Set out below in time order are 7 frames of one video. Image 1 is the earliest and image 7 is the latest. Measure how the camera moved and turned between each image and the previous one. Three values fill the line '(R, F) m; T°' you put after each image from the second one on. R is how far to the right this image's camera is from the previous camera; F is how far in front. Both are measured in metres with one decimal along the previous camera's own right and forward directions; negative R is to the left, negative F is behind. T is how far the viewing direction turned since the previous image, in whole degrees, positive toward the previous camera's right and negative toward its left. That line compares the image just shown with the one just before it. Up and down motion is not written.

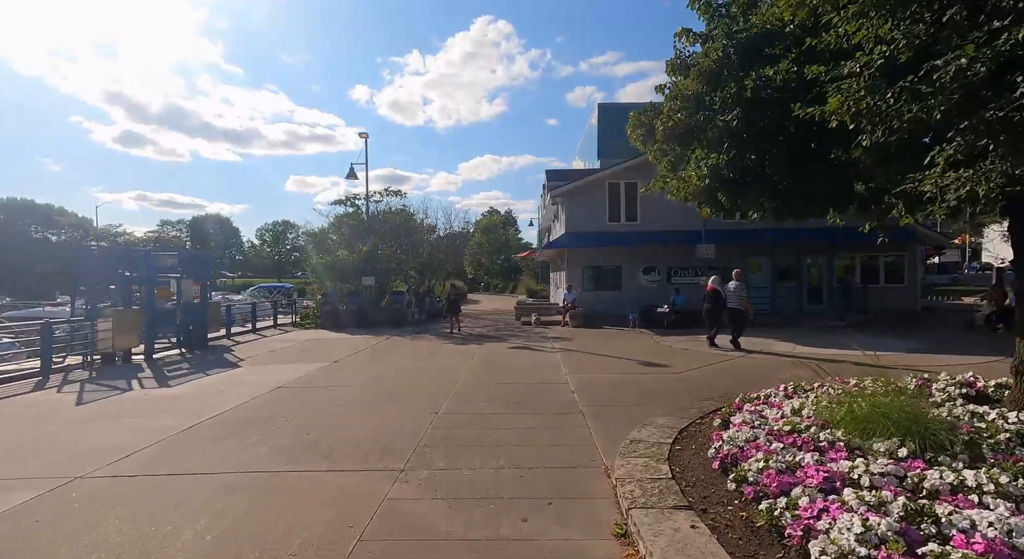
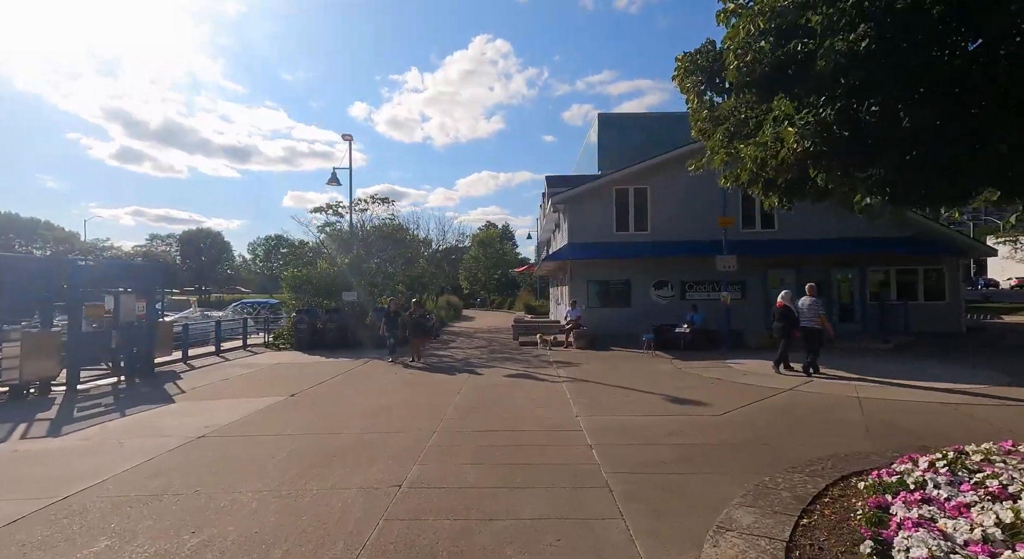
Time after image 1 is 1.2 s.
(0.0, +2.1) m; 0°
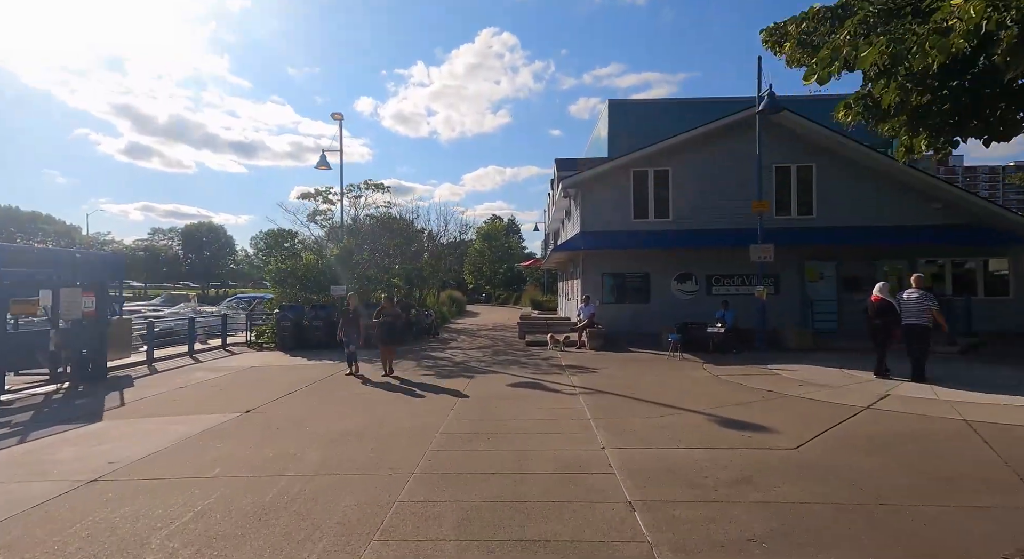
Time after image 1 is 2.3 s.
(0.0, +1.9) m; -1°
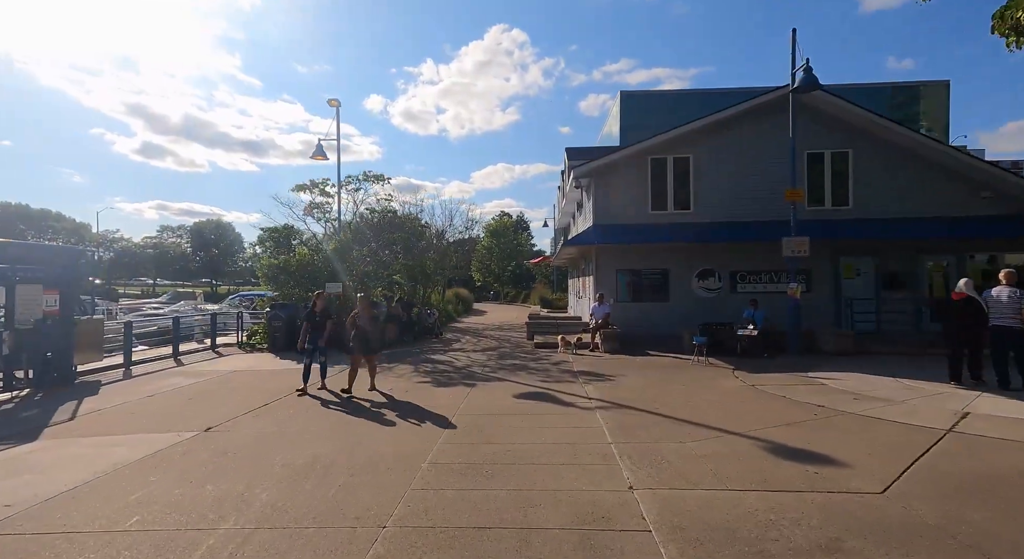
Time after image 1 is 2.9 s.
(+0.1, +1.3) m; -1°
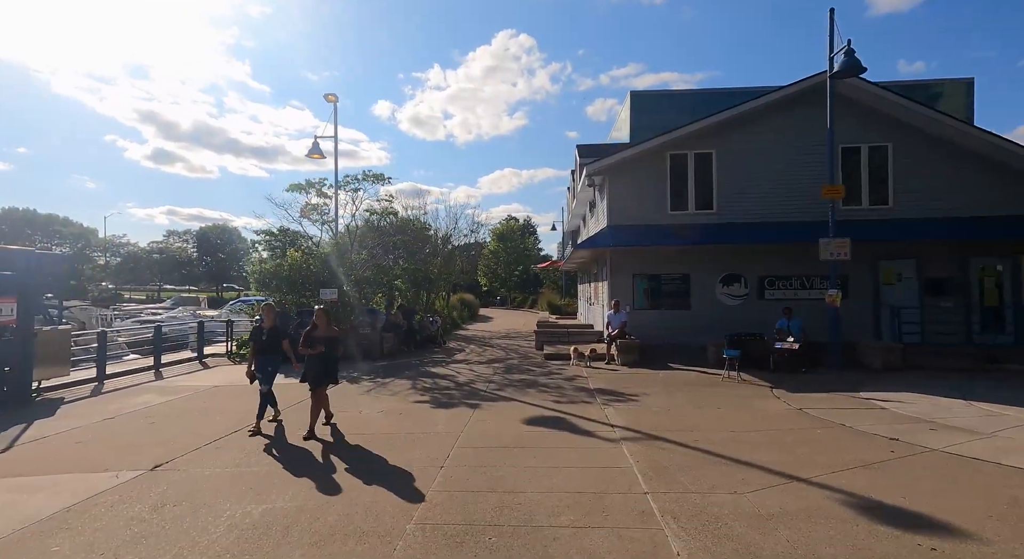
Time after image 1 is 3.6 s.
(0.0, +1.2) m; -1°
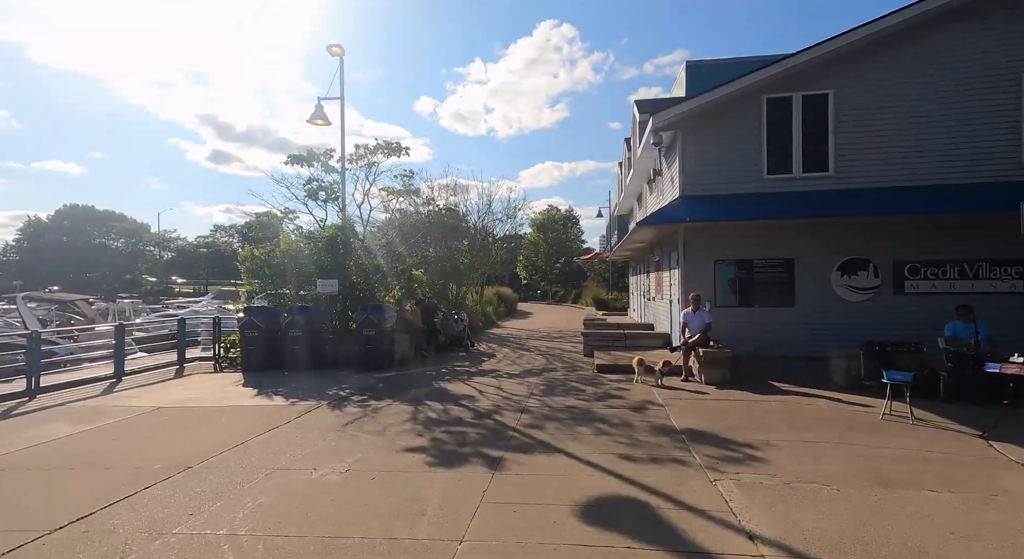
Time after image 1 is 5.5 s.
(0.0, +3.4) m; -5°
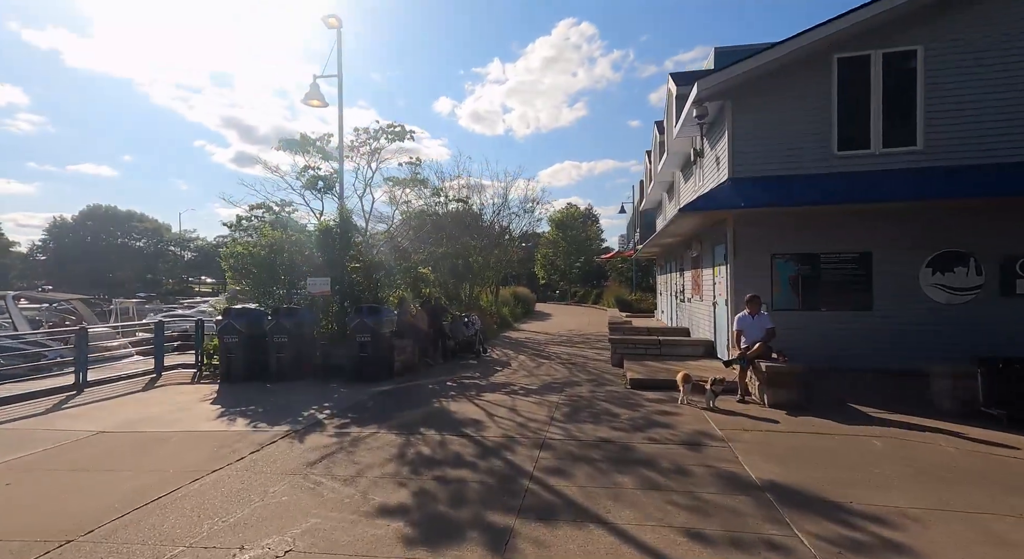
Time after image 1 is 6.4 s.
(0.0, +1.7) m; -2°
